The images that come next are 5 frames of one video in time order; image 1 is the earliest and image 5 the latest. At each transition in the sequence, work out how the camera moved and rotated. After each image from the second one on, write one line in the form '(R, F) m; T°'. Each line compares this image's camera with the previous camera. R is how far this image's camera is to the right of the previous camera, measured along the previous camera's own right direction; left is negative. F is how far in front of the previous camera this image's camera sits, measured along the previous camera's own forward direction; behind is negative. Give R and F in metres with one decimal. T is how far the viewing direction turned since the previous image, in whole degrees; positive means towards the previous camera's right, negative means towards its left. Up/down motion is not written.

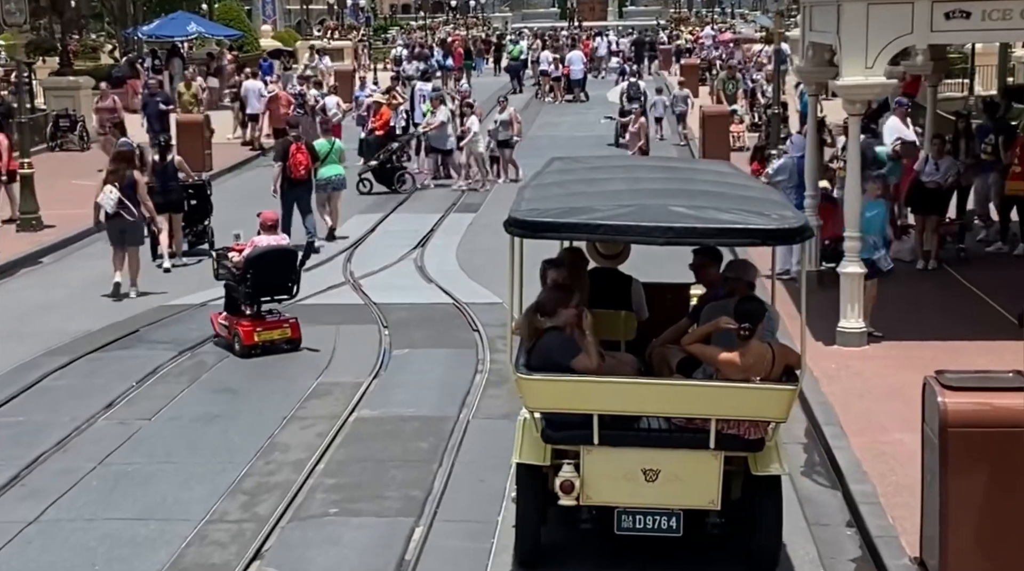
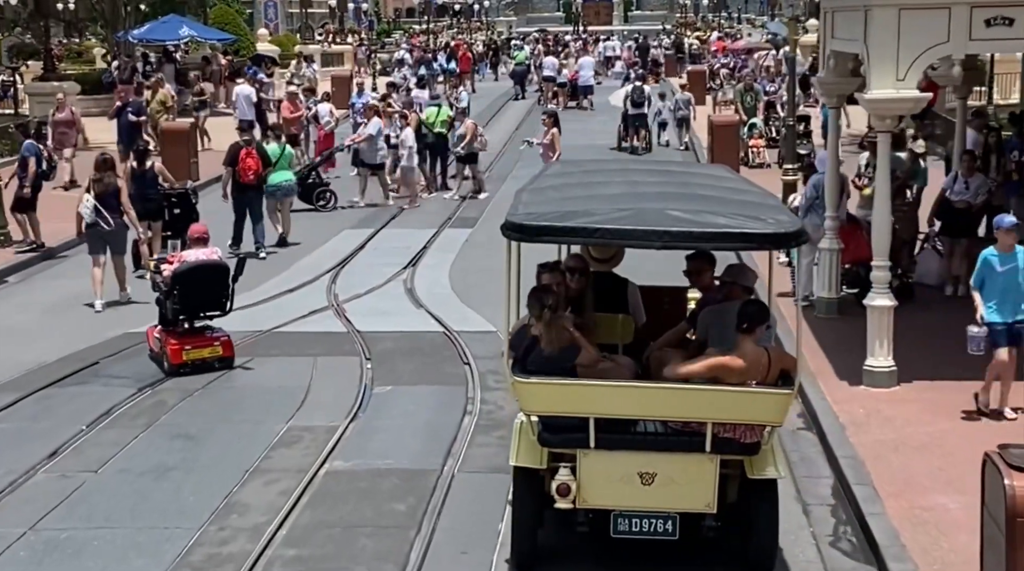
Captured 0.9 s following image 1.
(+0.1, 0.0) m; 0°
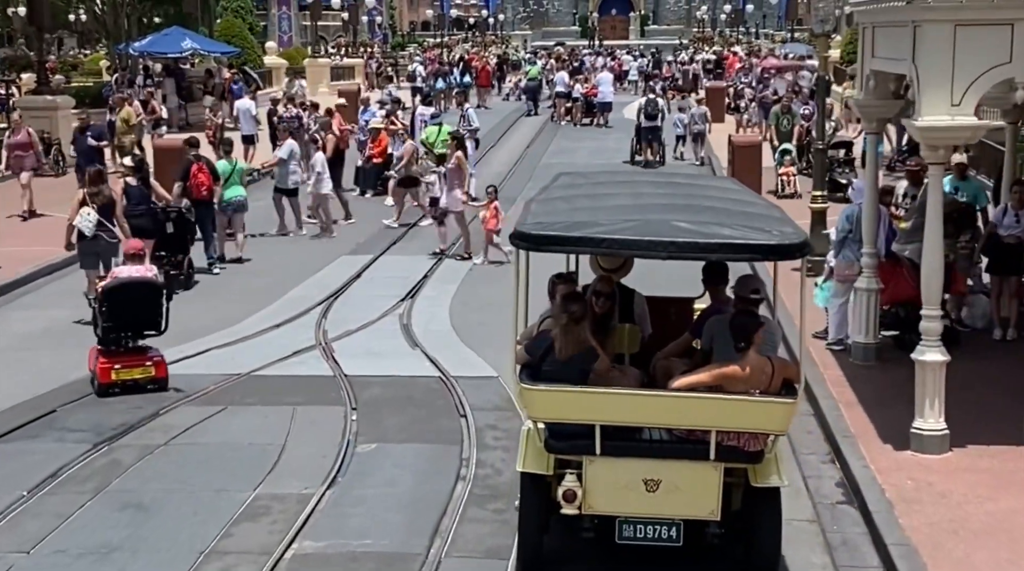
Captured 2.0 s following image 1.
(0.0, -0.2) m; 0°
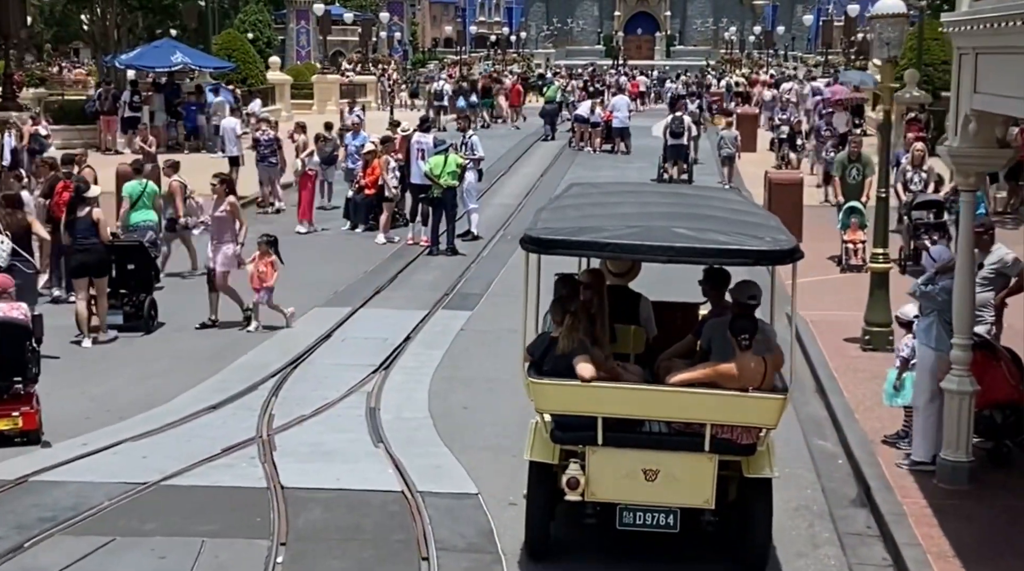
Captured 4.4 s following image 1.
(0.0, -1.8) m; -1°
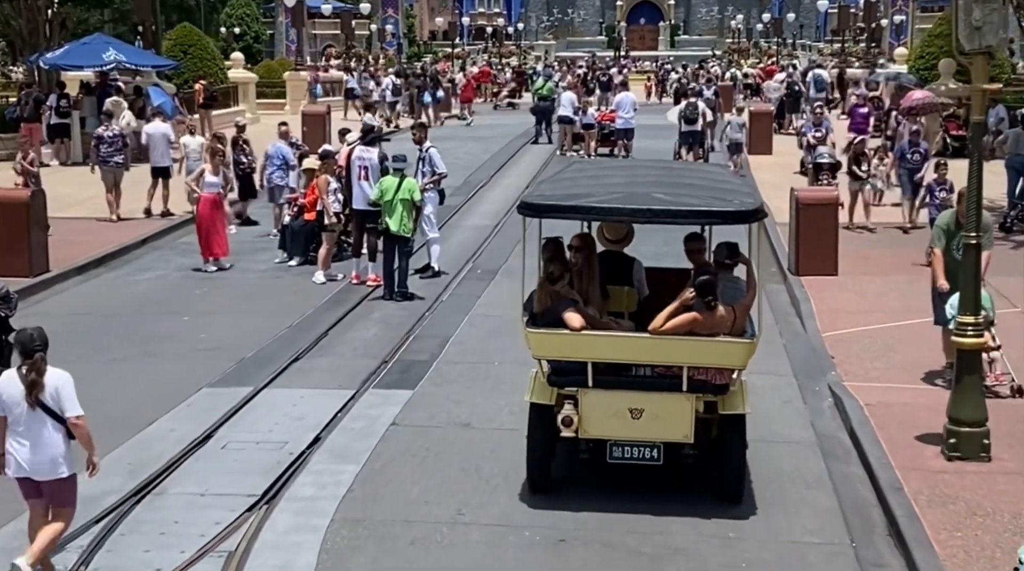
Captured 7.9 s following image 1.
(+0.1, +0.5) m; 0°
